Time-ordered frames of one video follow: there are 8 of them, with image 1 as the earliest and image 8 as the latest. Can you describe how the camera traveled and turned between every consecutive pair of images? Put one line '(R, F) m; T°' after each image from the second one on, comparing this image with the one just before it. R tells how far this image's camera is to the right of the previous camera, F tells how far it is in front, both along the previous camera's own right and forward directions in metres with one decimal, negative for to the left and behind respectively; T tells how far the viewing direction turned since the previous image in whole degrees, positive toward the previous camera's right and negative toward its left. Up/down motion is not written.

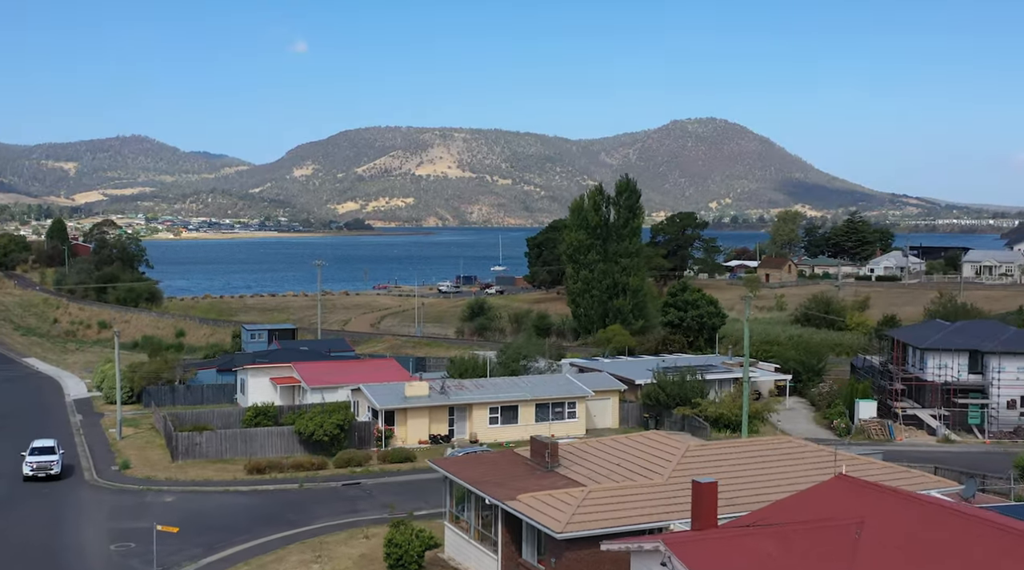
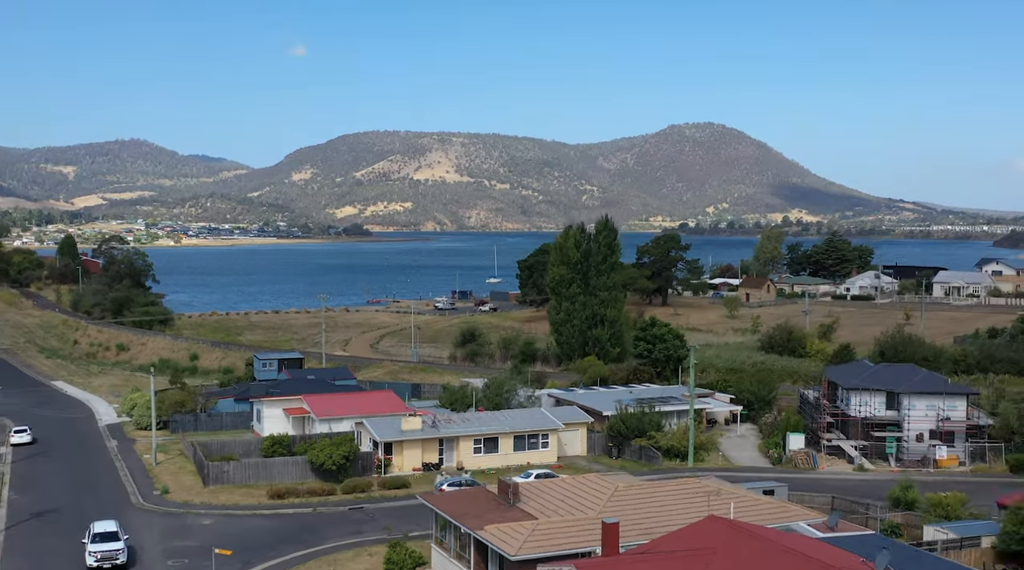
(+0.2, -1.8) m; 0°
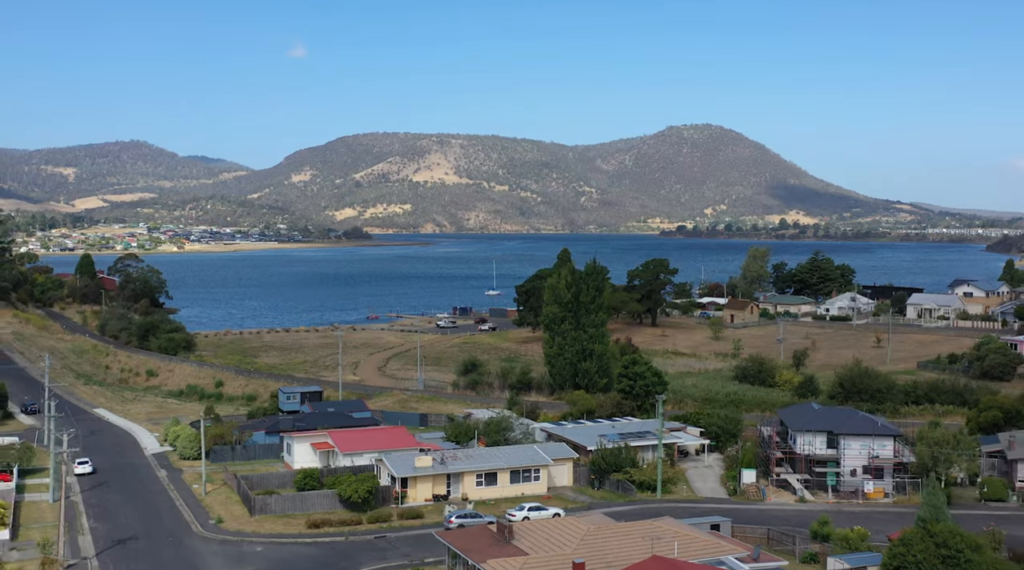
(0.0, -2.3) m; 0°
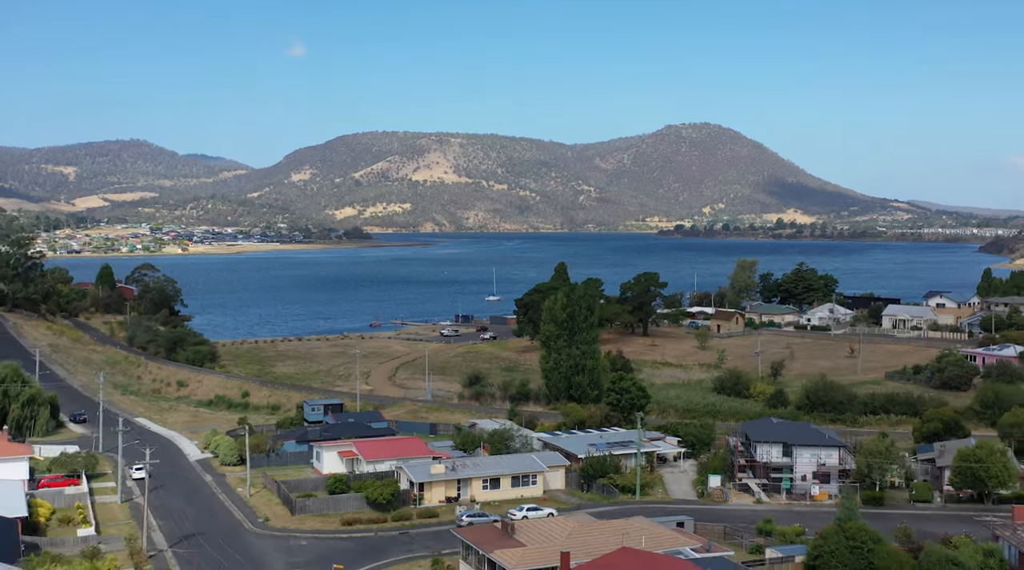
(0.0, -2.5) m; 0°
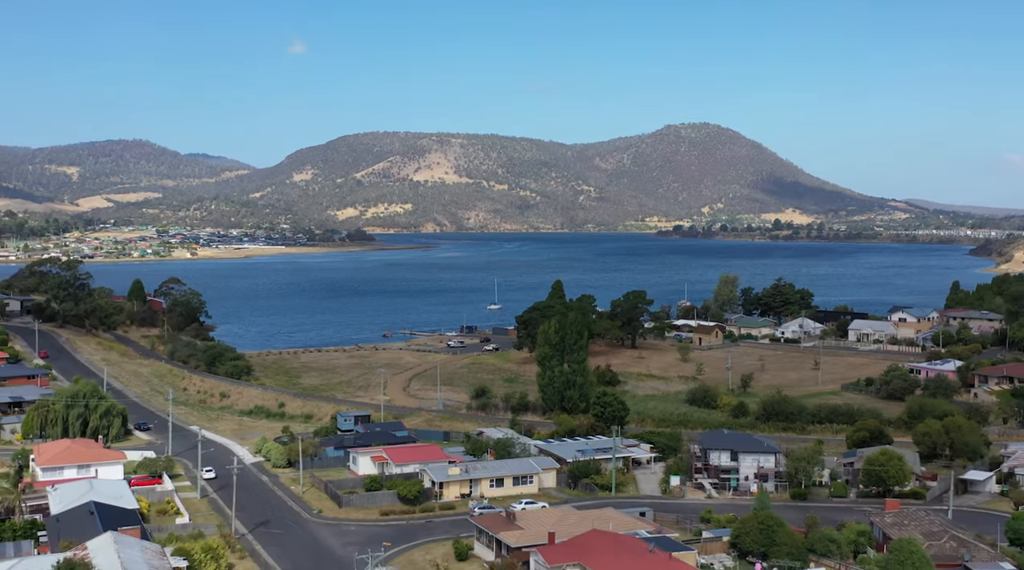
(0.0, -4.3) m; 0°
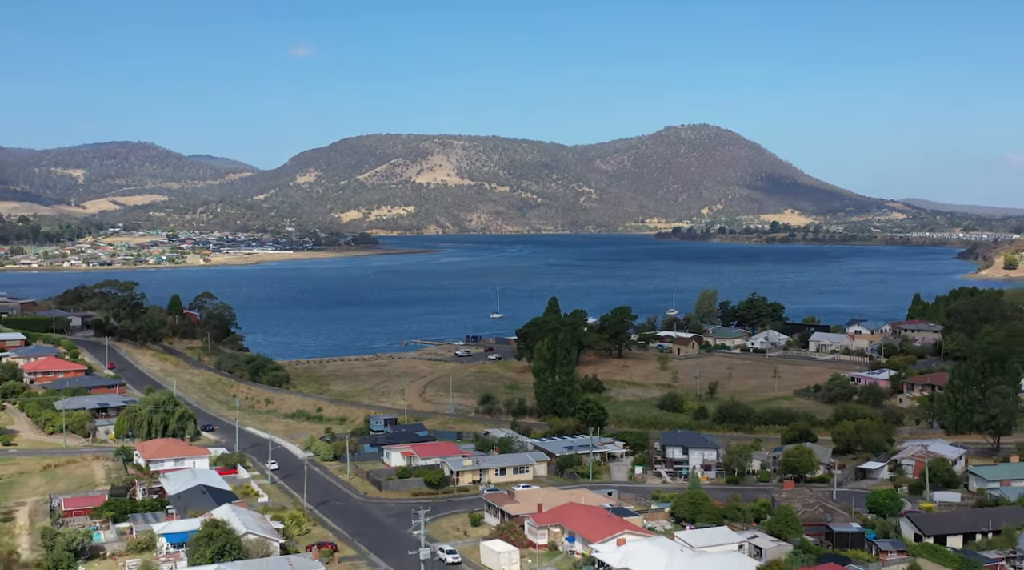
(0.0, -6.3) m; 0°
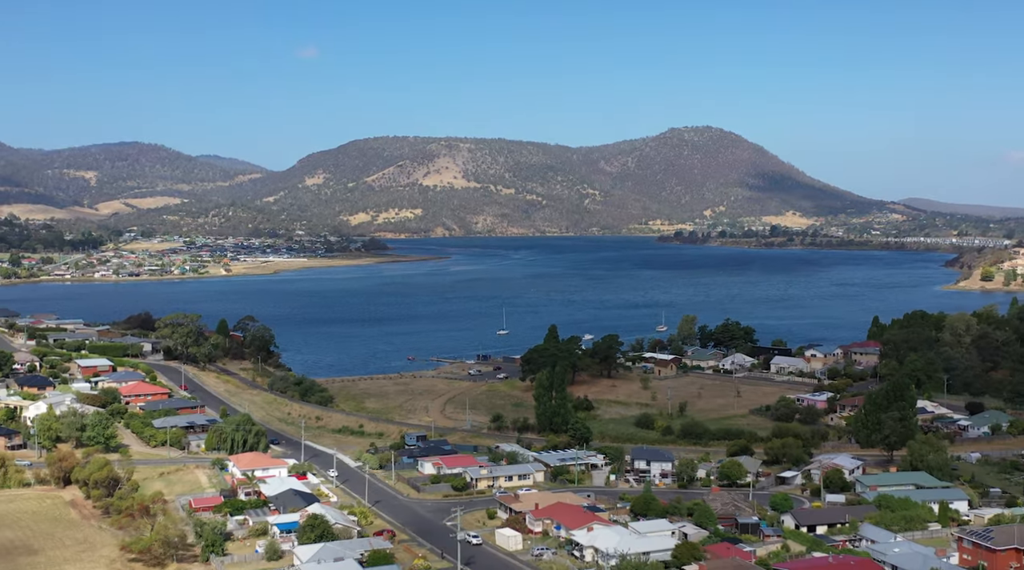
(0.0, -9.1) m; 0°
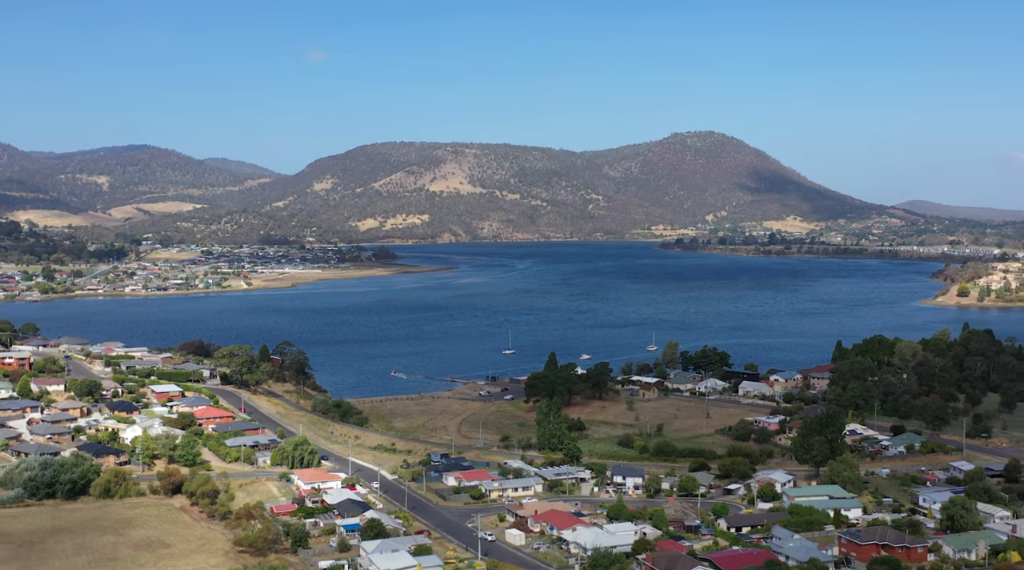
(0.0, -10.3) m; 0°
